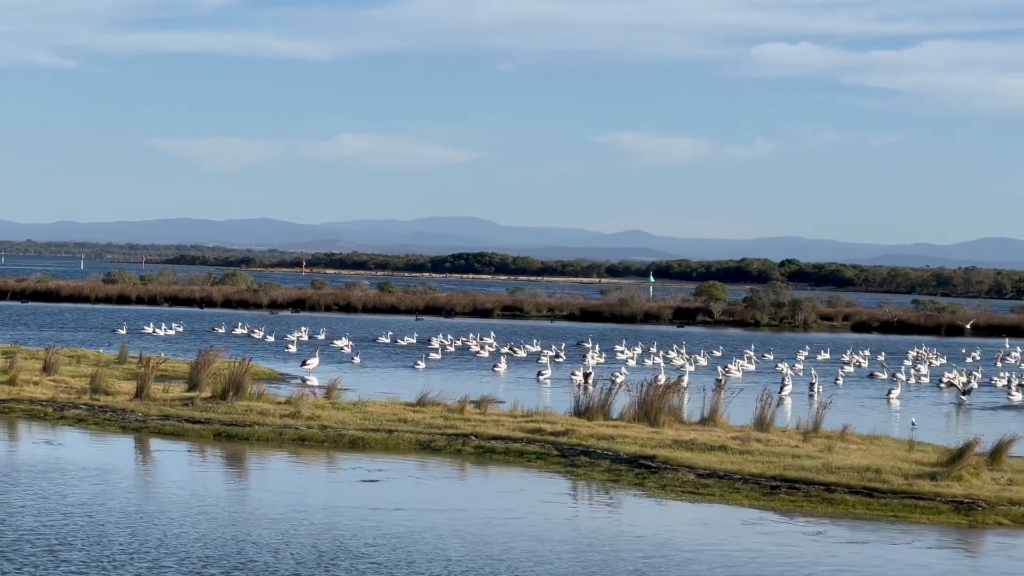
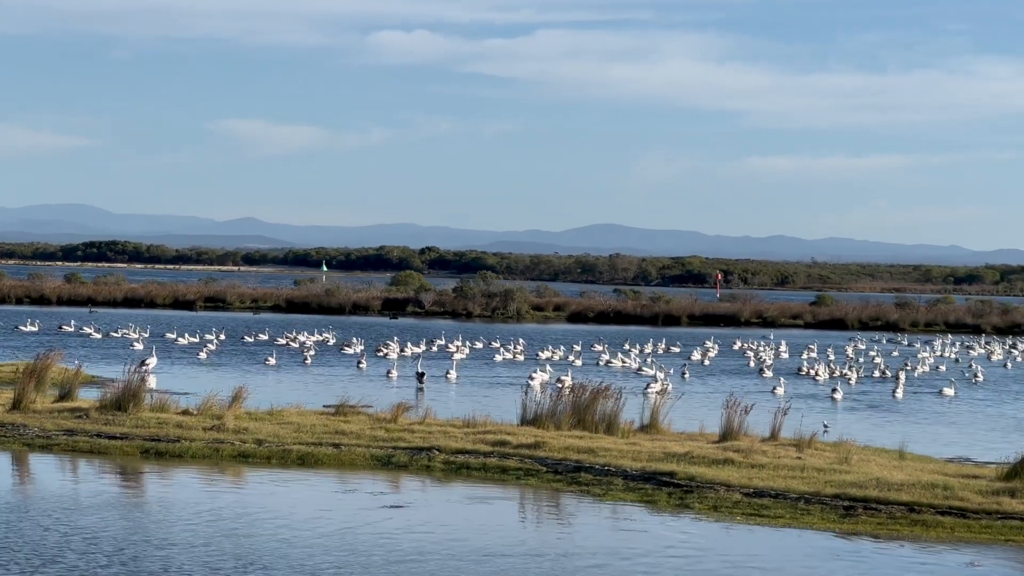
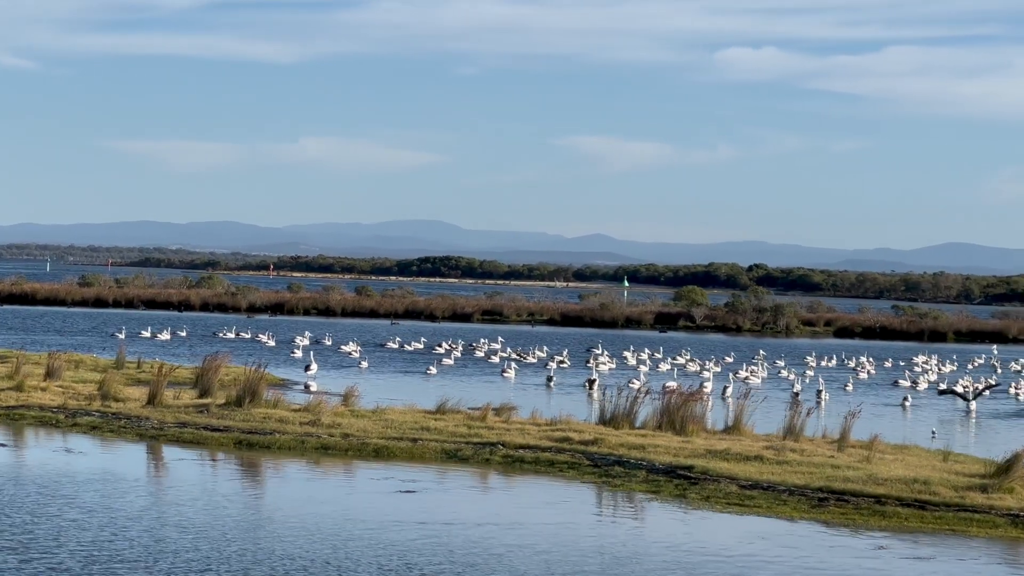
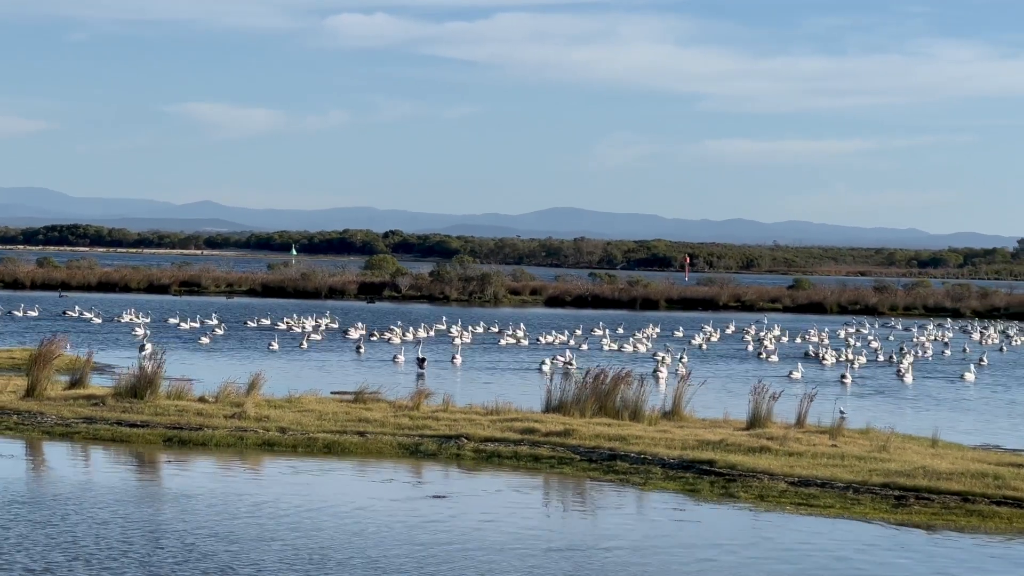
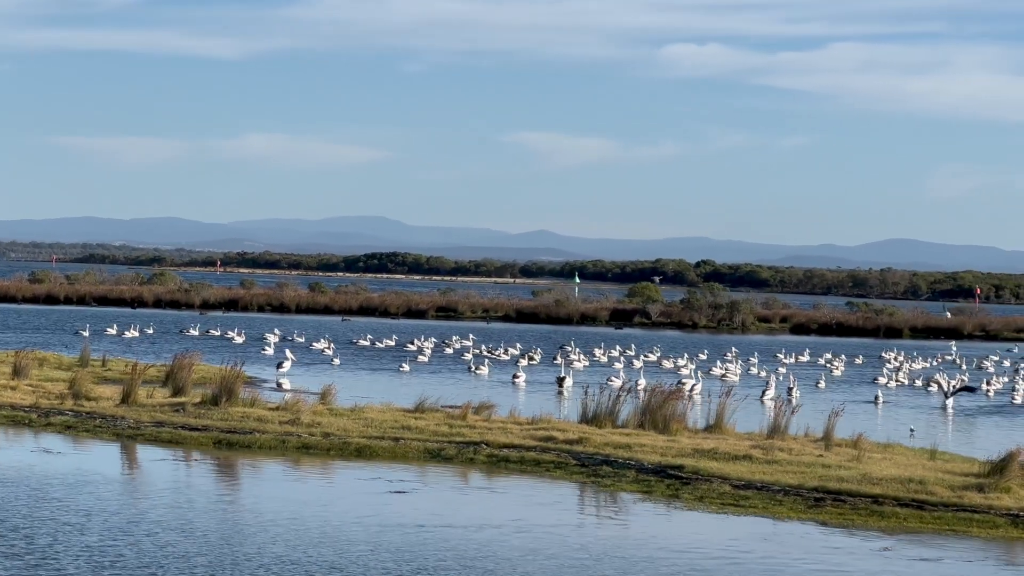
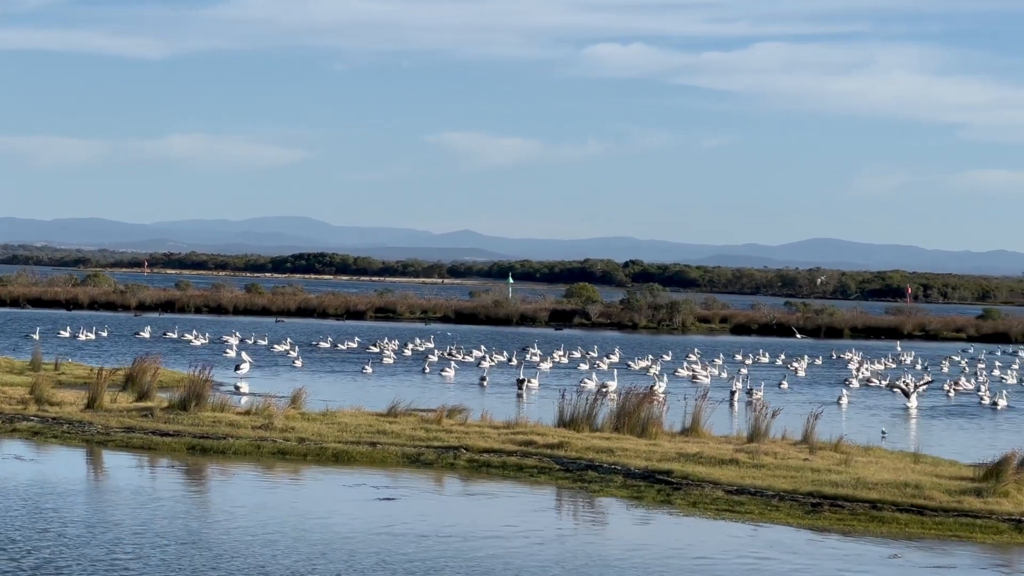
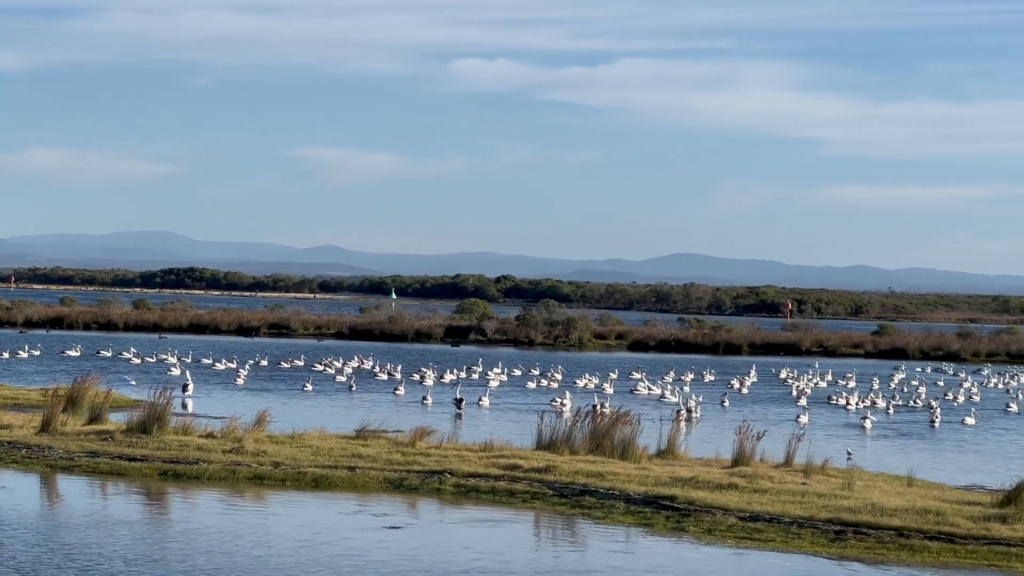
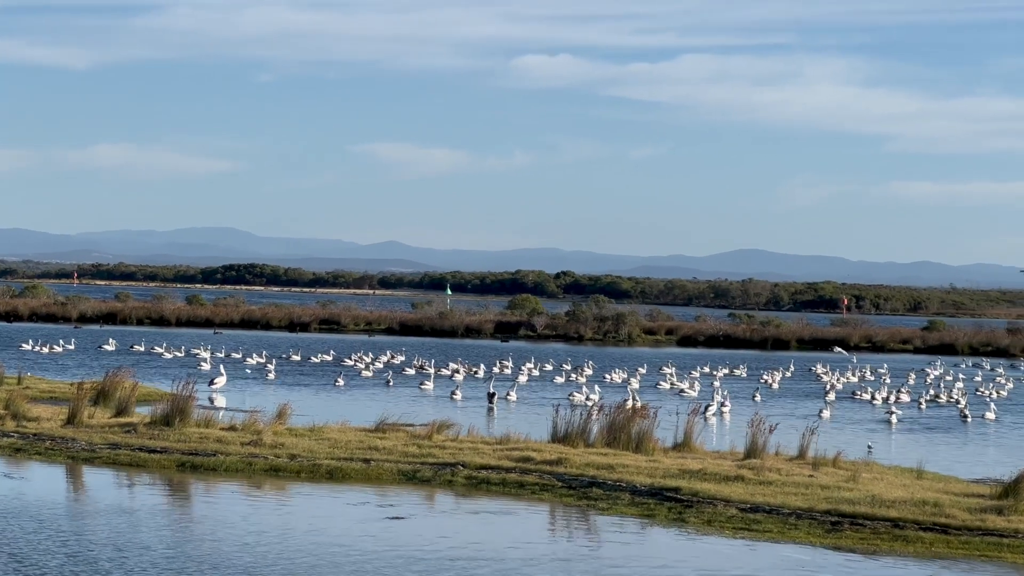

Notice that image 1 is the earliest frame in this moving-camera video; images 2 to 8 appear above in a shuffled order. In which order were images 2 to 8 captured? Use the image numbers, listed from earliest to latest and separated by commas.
3, 5, 6, 8, 7, 2, 4
